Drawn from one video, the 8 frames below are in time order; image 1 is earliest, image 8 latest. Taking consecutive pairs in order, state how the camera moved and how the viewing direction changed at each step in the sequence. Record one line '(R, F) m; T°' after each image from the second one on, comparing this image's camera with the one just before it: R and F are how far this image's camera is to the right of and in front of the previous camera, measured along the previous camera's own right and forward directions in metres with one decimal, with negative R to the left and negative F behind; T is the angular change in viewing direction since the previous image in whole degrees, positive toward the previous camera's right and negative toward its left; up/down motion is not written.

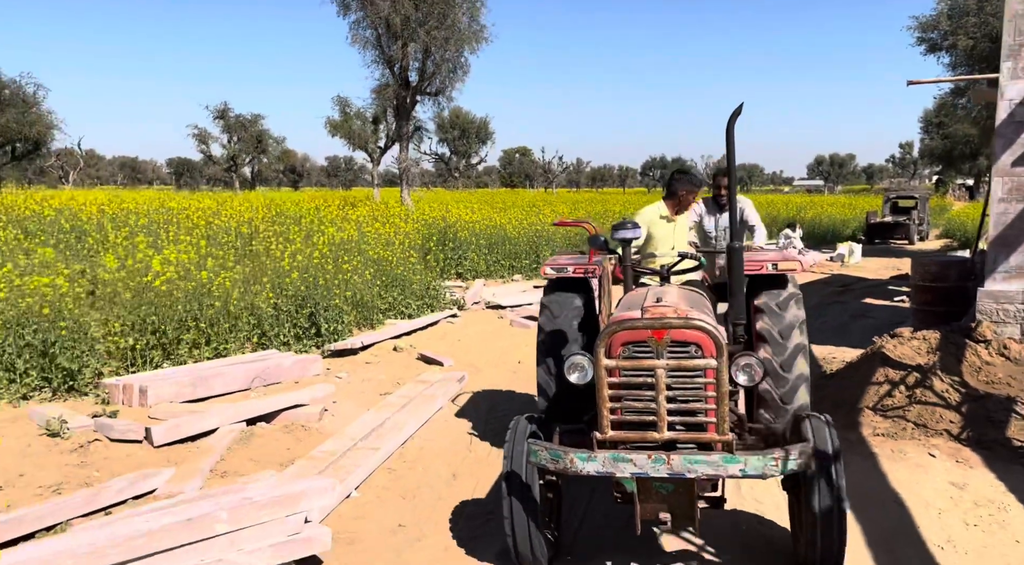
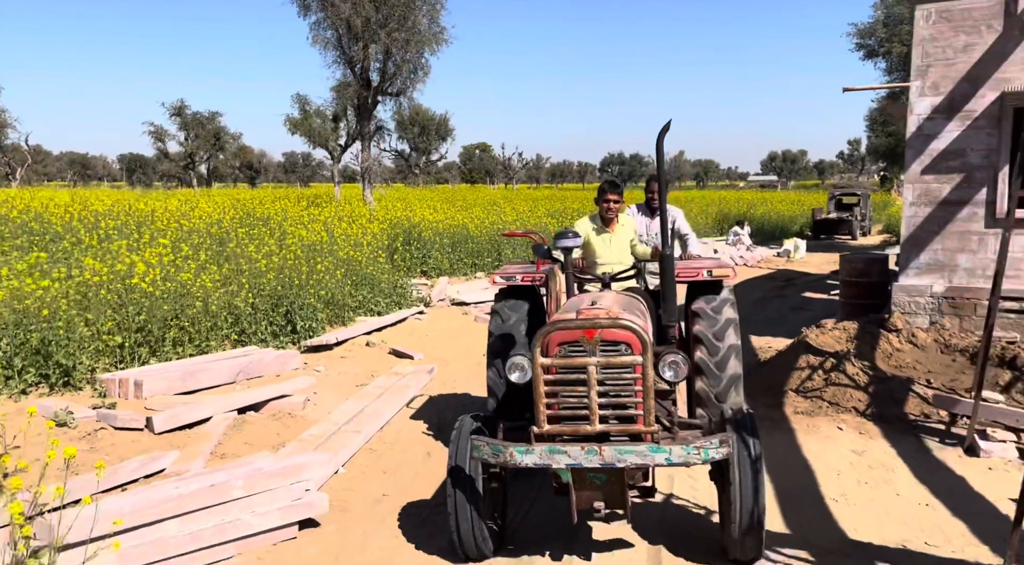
(0.0, -0.5) m; +3°
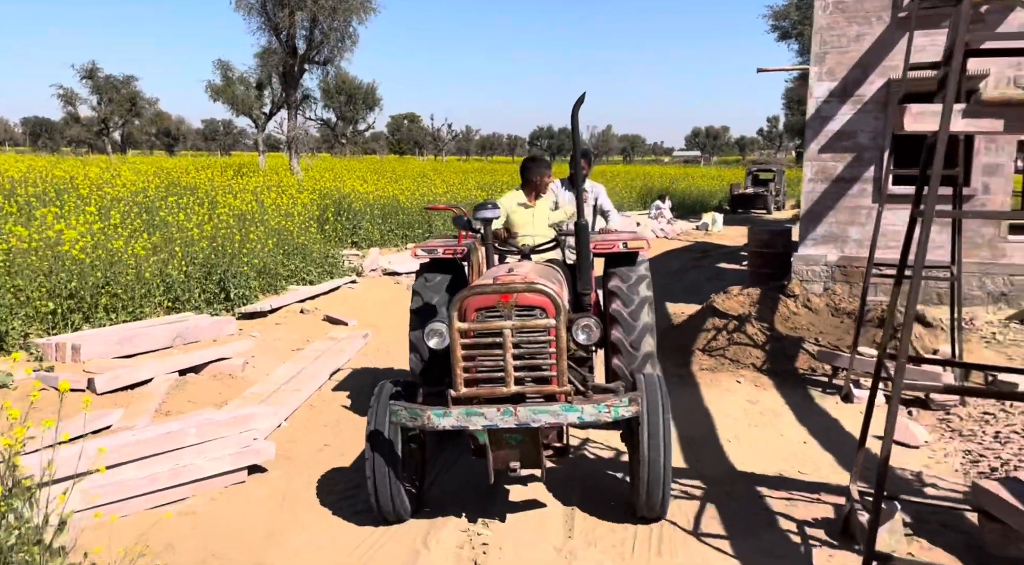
(0.0, -0.3) m; +6°
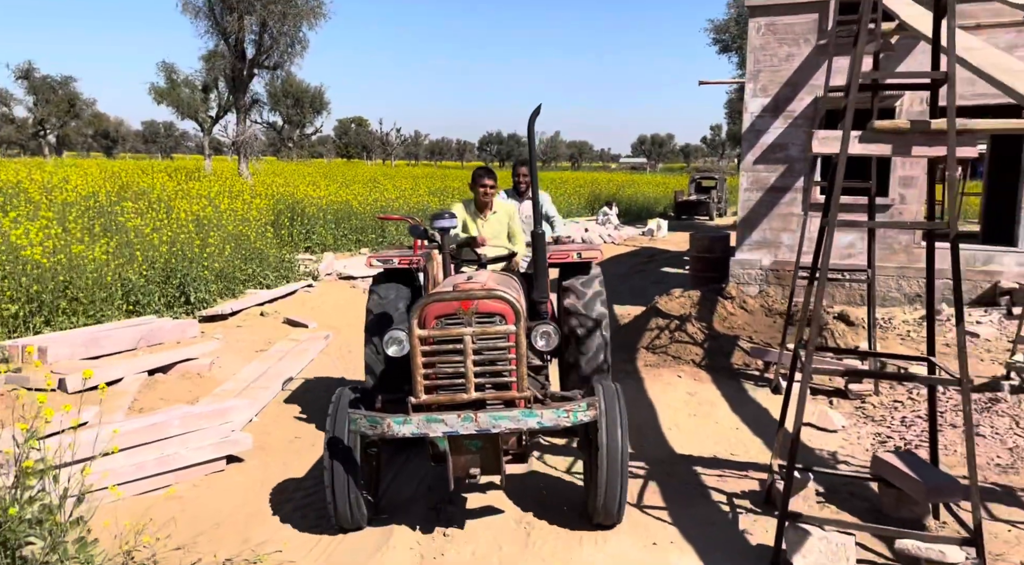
(-0.1, -0.3) m; +4°
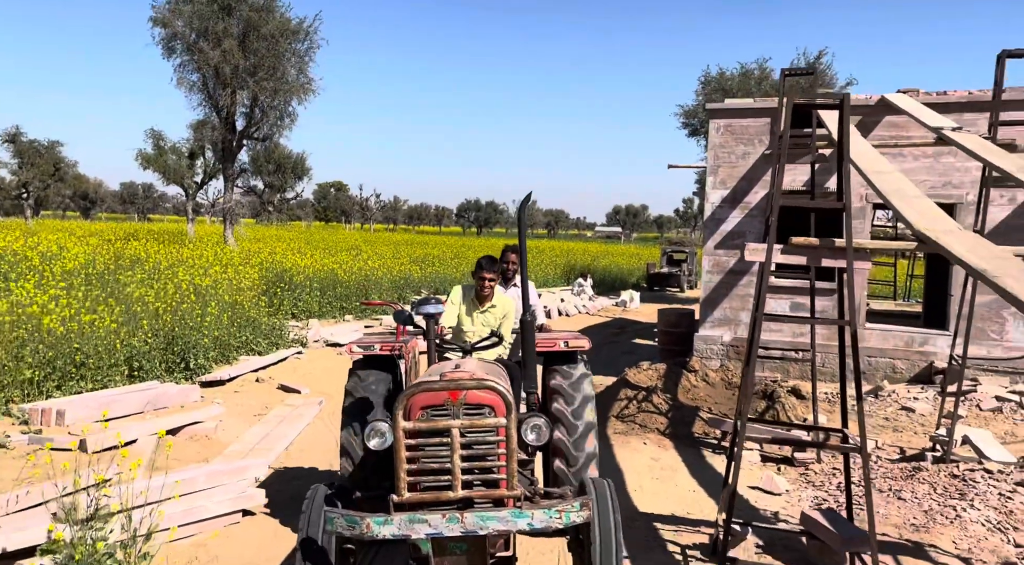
(-0.1, -0.6) m; +2°
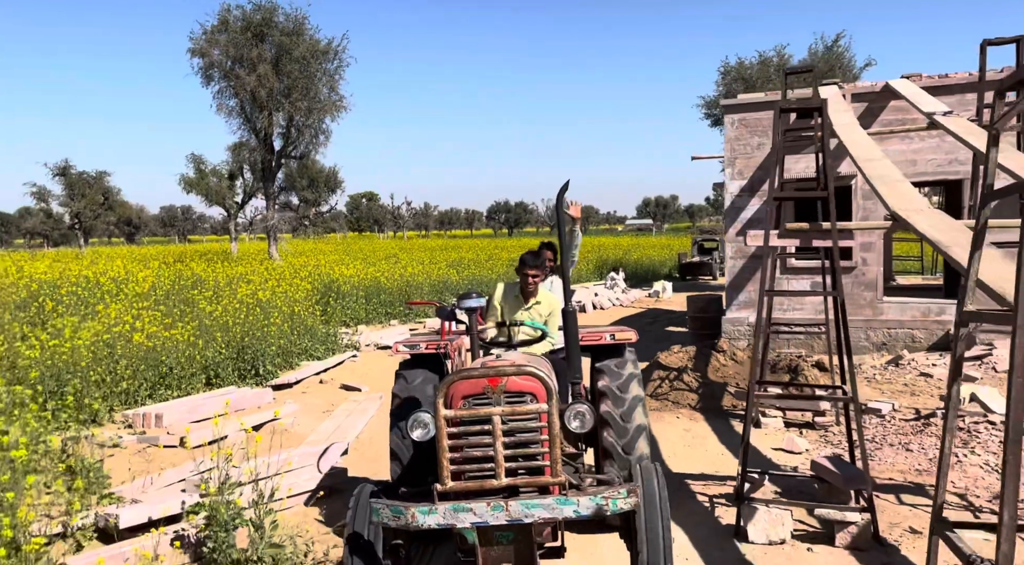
(0.0, -0.7) m; -3°
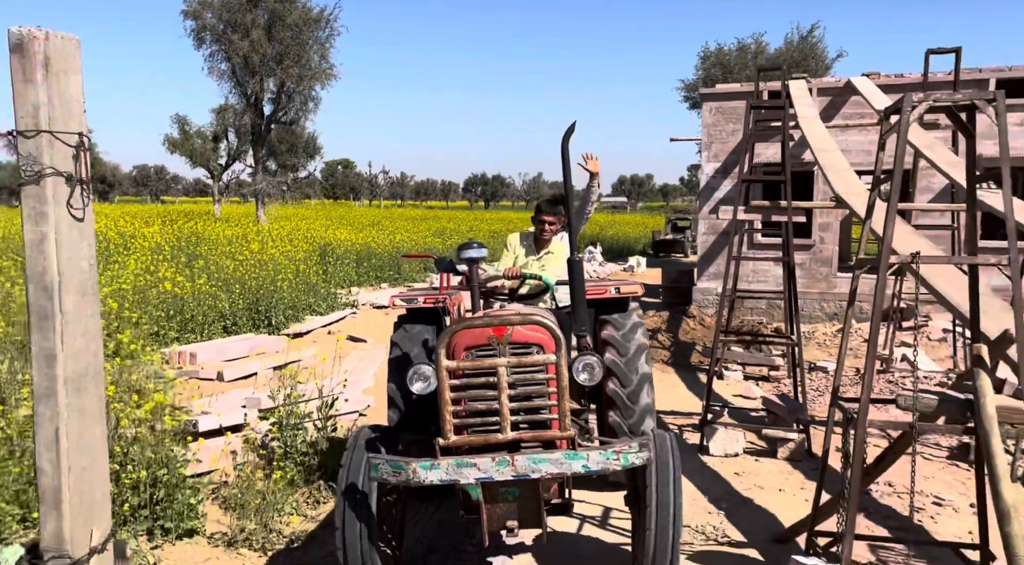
(-0.3, -0.8) m; +2°
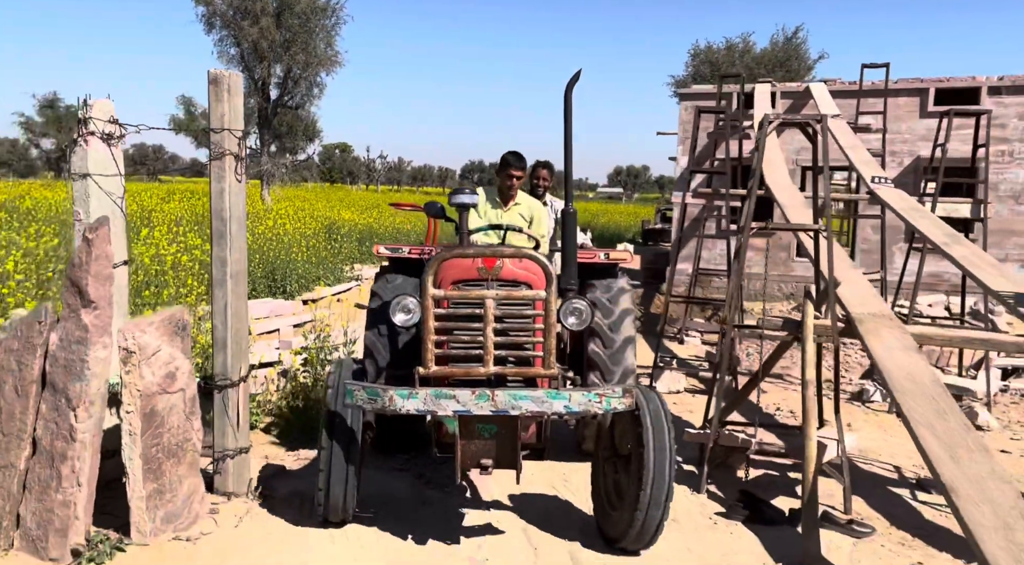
(+0.1, -1.1) m; 0°
